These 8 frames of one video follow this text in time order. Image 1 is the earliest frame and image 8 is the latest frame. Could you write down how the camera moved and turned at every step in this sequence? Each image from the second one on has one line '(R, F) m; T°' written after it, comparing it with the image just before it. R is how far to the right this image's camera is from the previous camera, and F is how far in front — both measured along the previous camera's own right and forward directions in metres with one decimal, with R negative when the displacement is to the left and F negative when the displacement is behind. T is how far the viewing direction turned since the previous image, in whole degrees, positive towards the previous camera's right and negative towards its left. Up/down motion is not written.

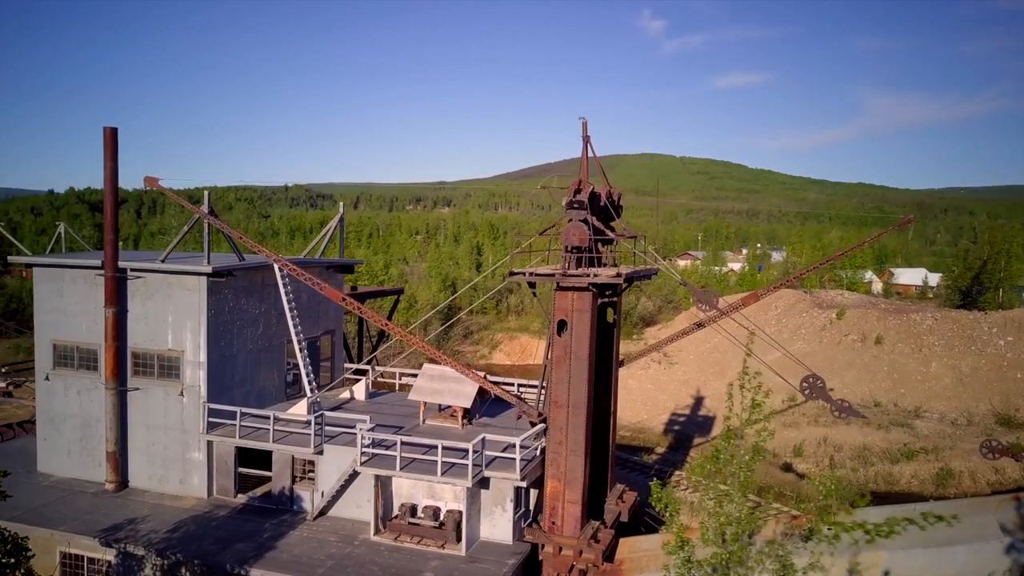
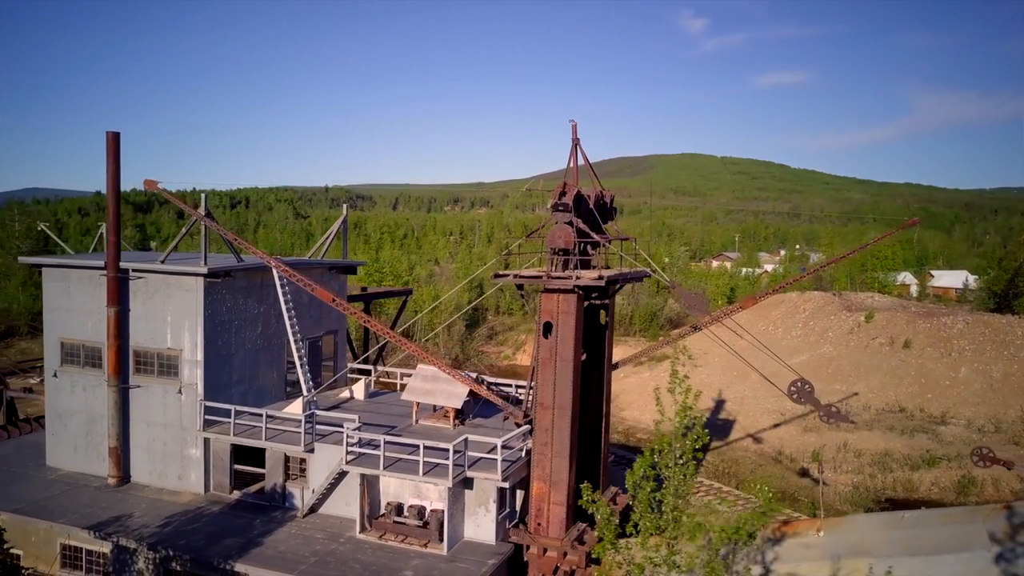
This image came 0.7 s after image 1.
(+0.8, 0.0) m; -2°
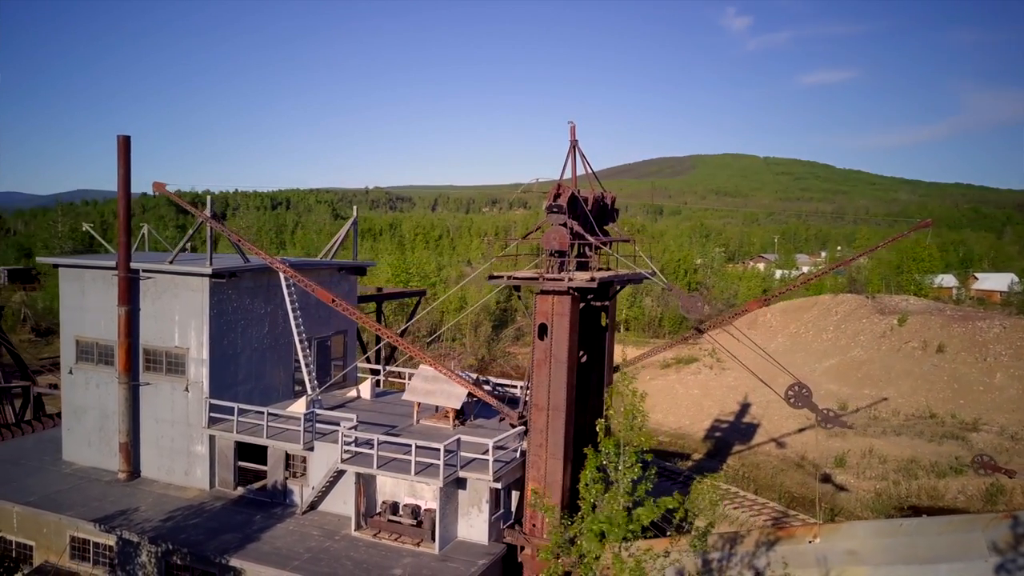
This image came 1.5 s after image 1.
(+0.7, 0.0) m; -3°
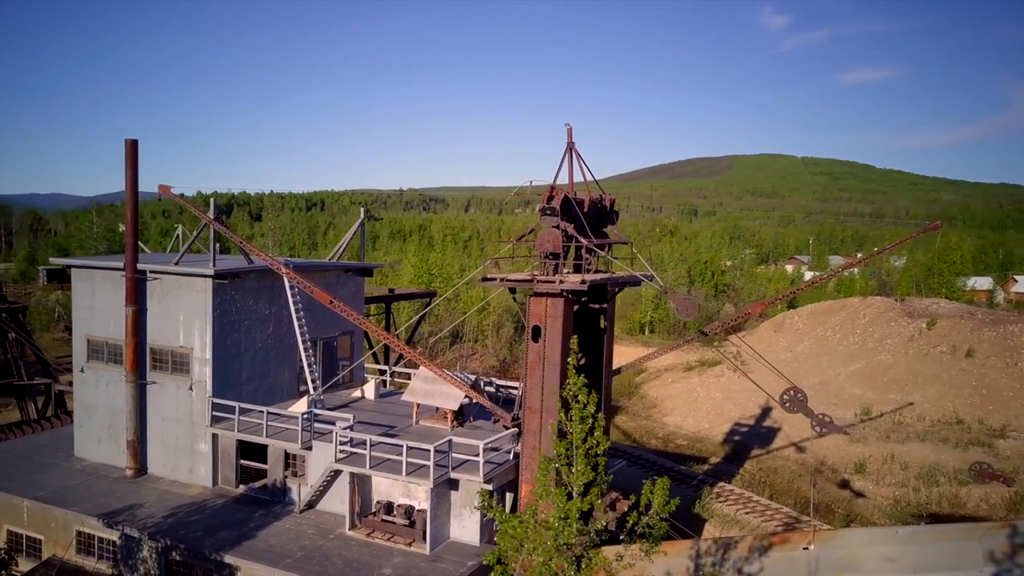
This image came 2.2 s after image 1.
(+0.6, 0.0) m; -2°
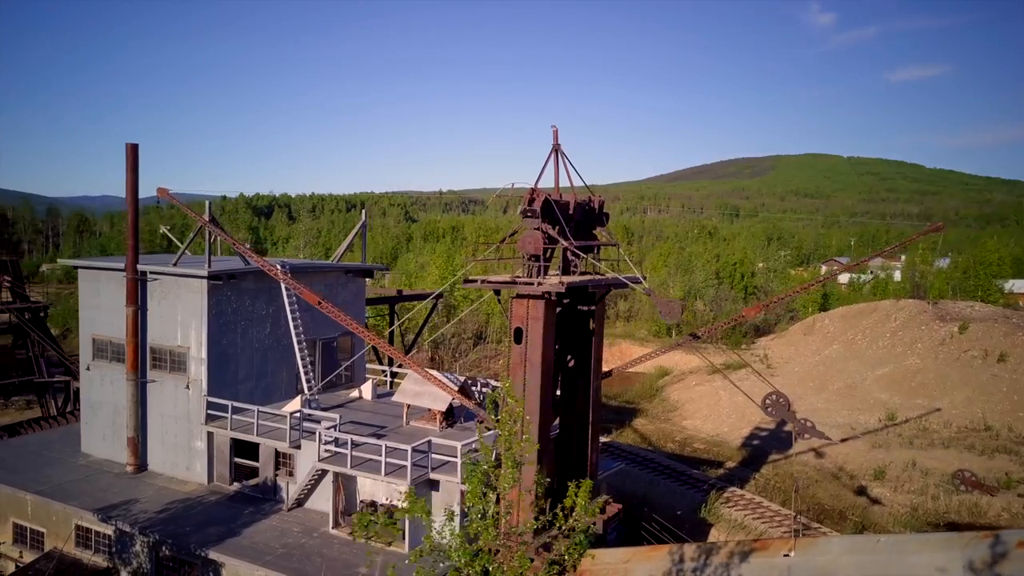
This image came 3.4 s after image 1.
(+0.9, 0.0) m; -2°
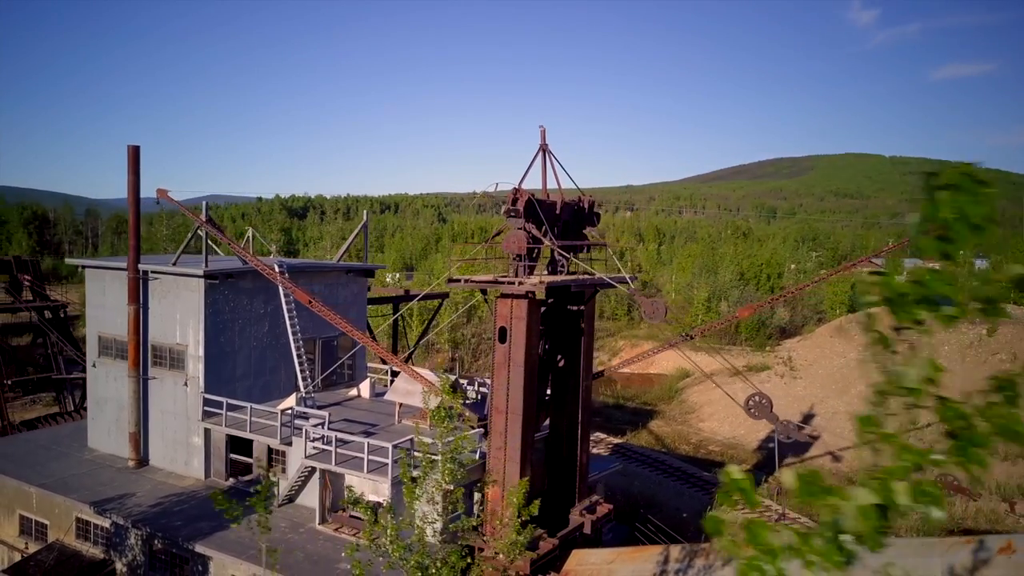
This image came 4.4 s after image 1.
(+0.8, 0.0) m; -2°
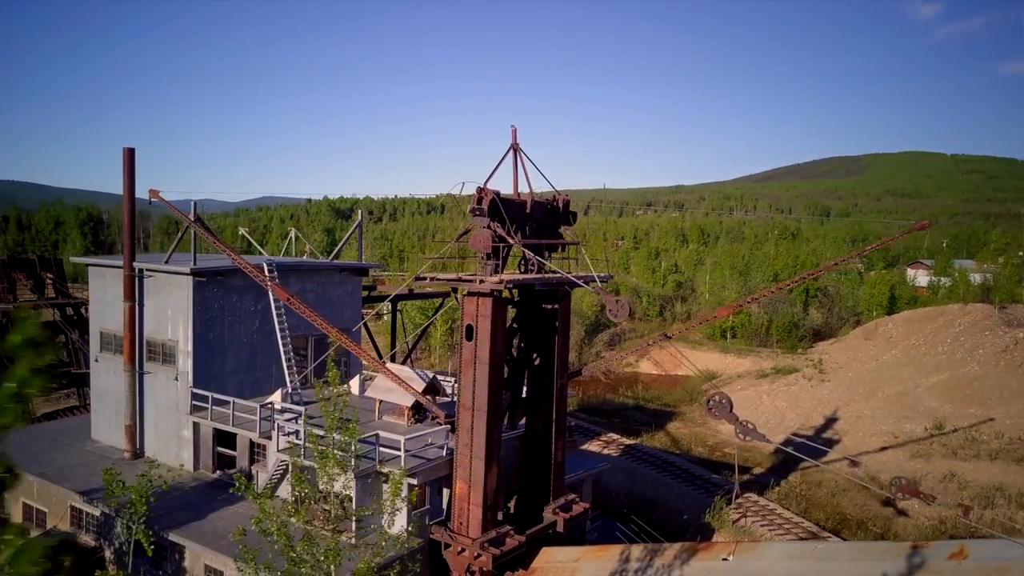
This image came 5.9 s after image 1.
(+1.3, -0.1) m; -3°
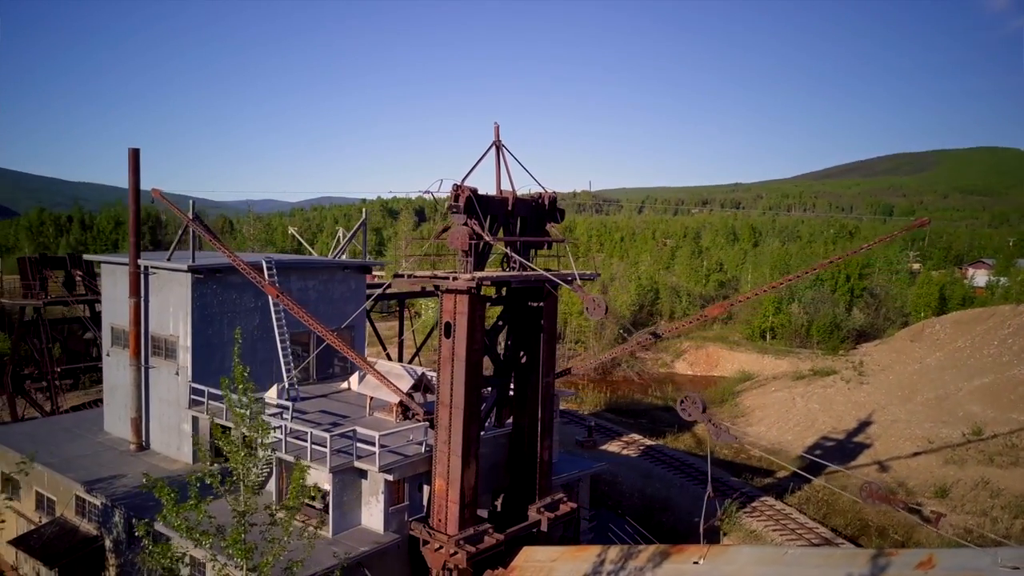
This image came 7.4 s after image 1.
(+1.2, +0.1) m; -3°
